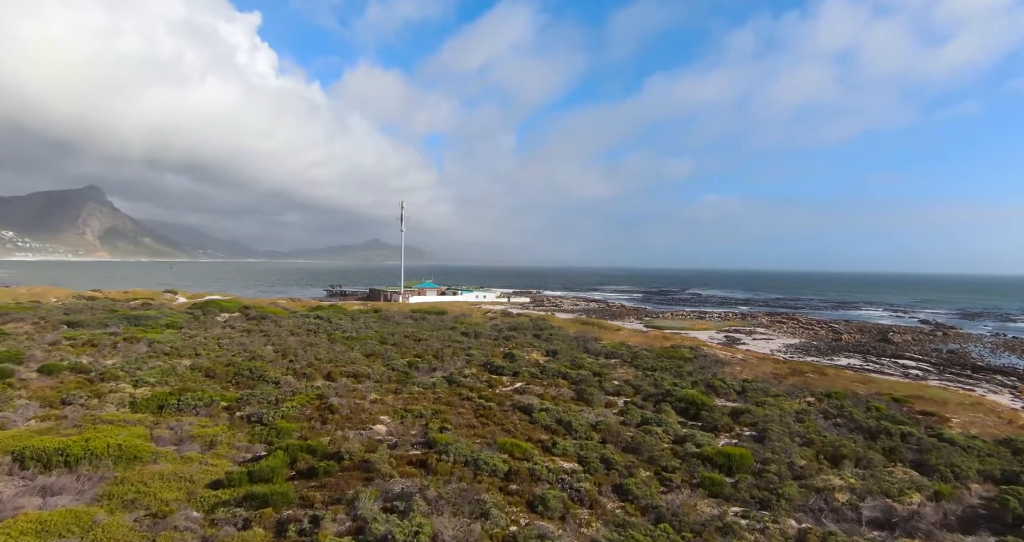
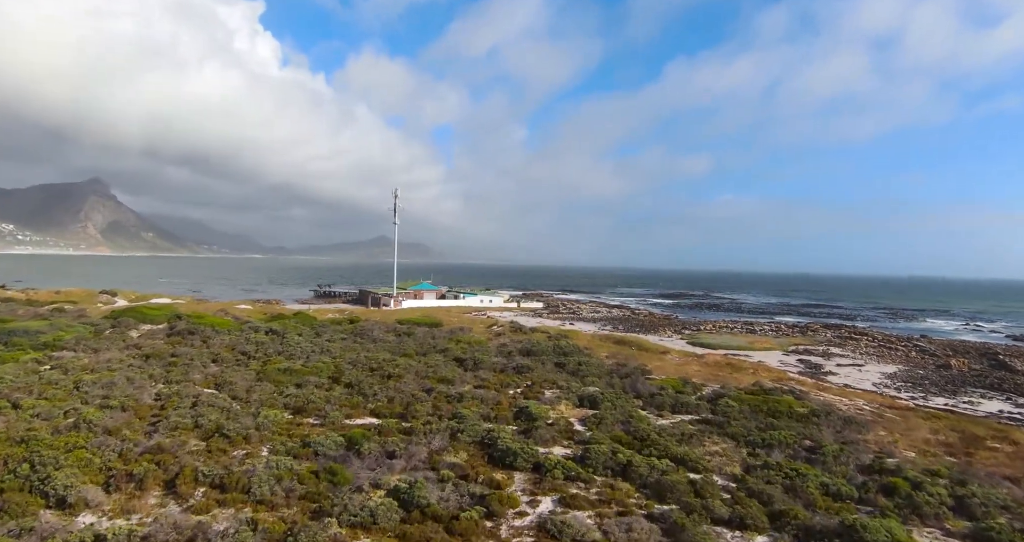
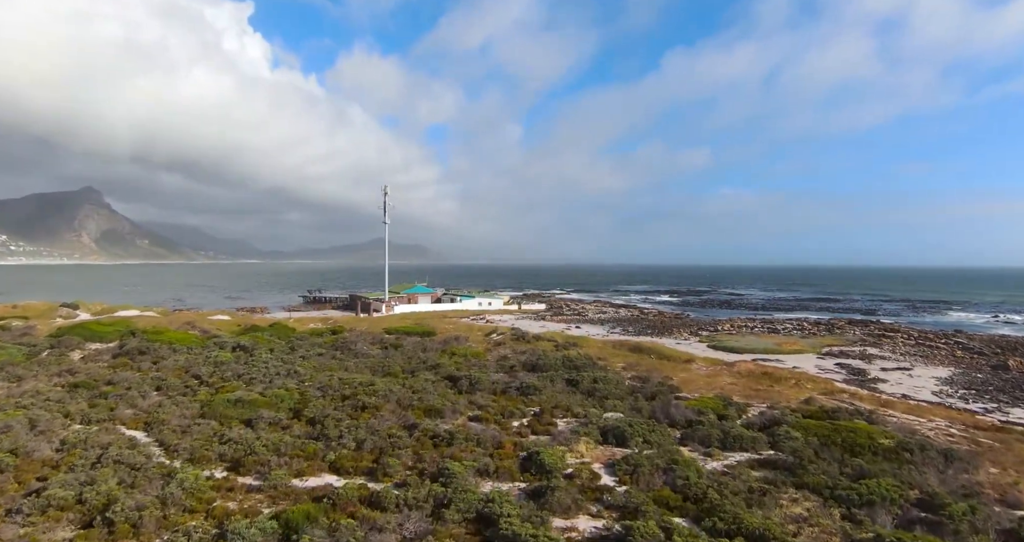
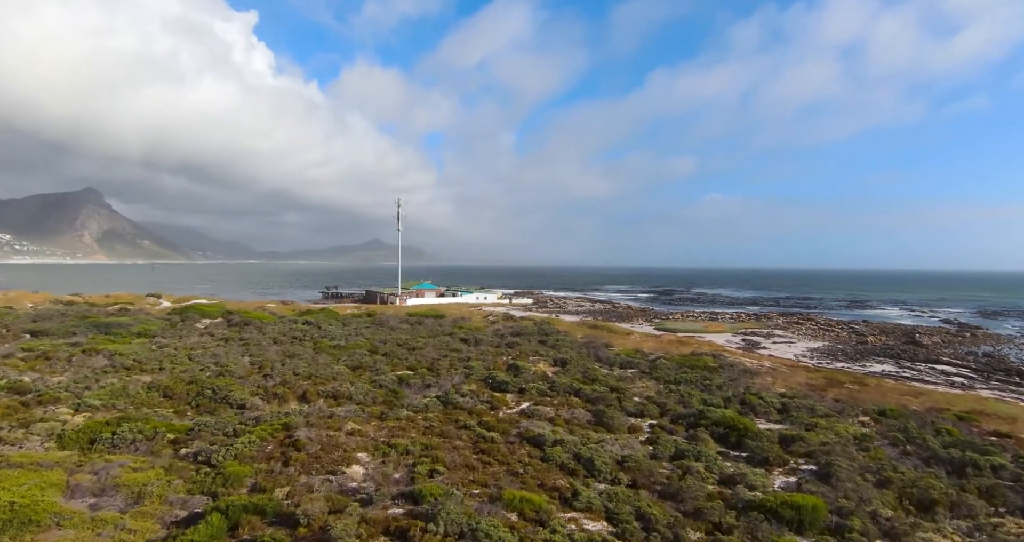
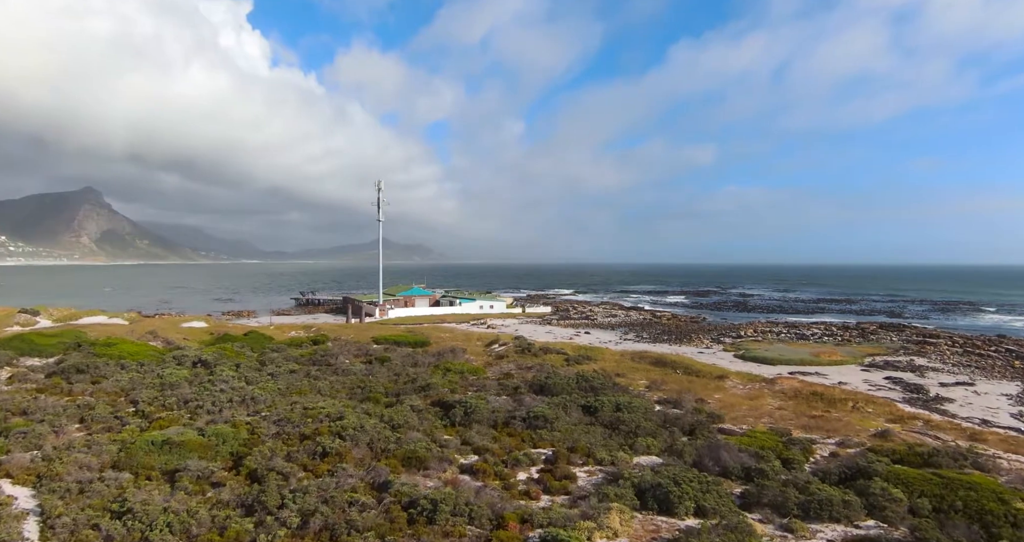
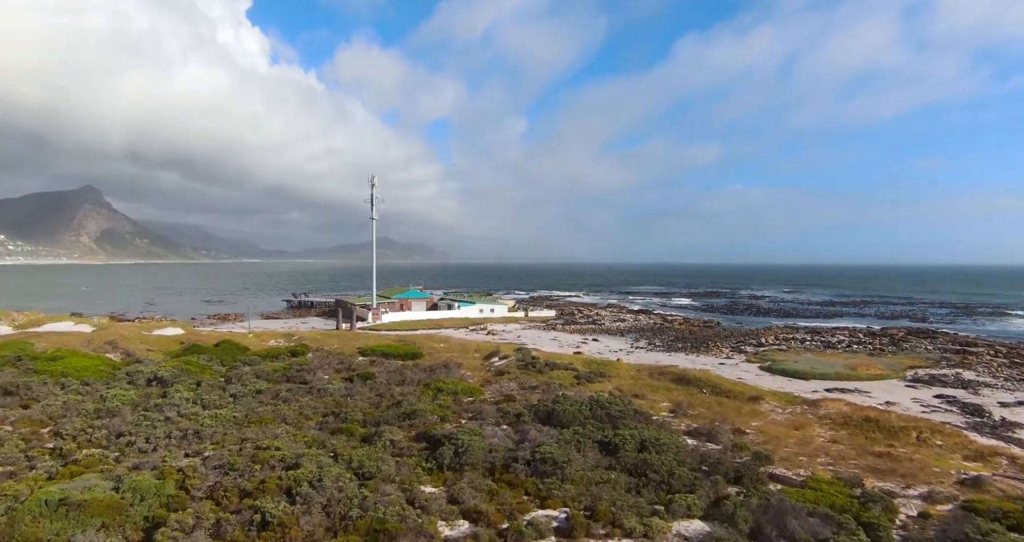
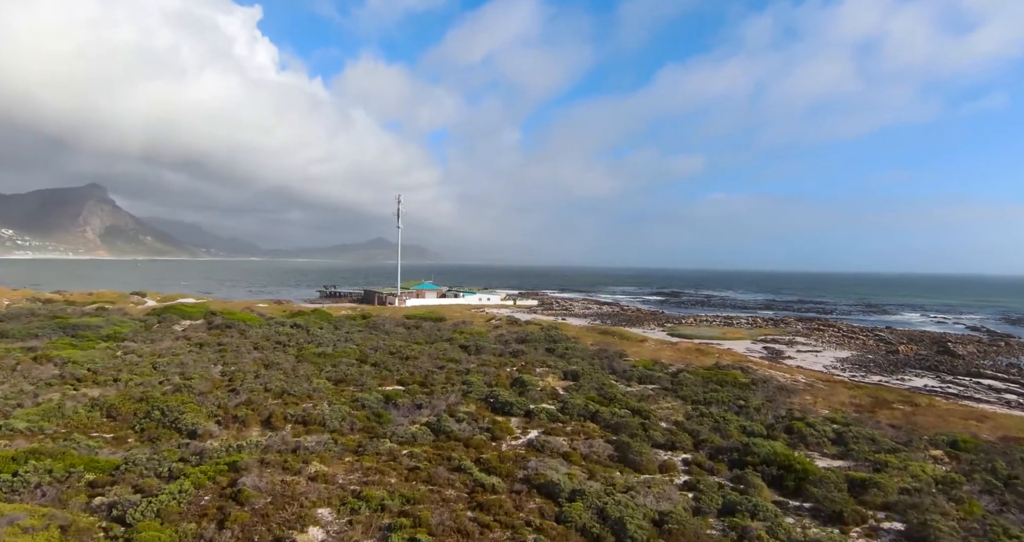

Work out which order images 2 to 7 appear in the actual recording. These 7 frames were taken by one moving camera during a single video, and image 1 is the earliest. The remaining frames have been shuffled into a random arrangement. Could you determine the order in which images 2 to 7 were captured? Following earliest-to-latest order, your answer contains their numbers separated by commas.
4, 7, 2, 3, 5, 6
